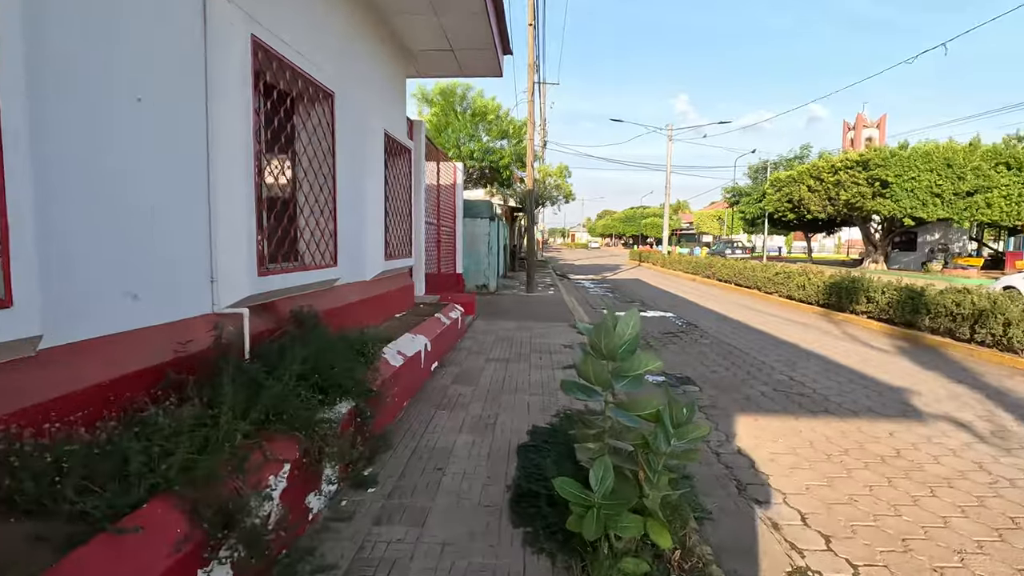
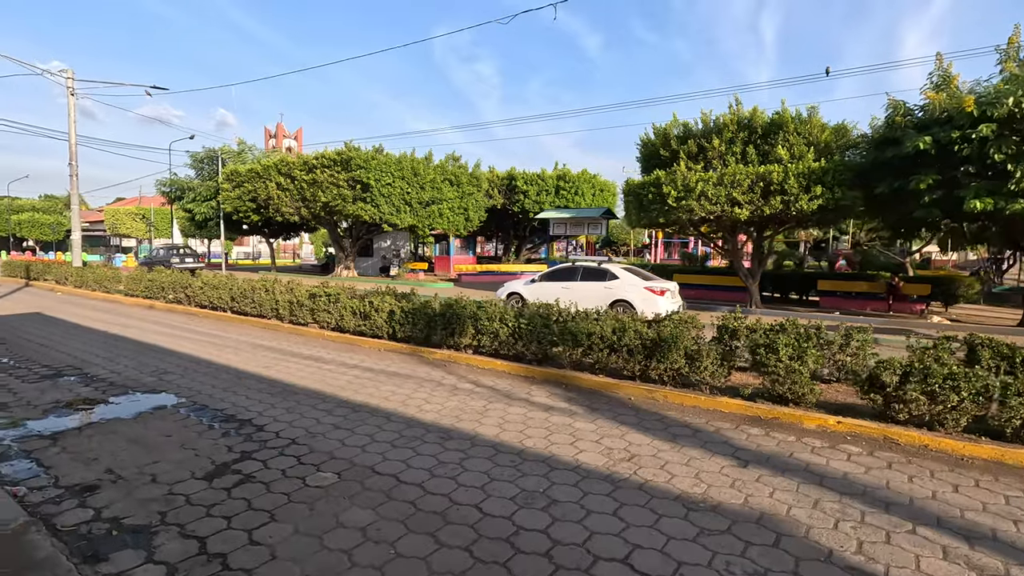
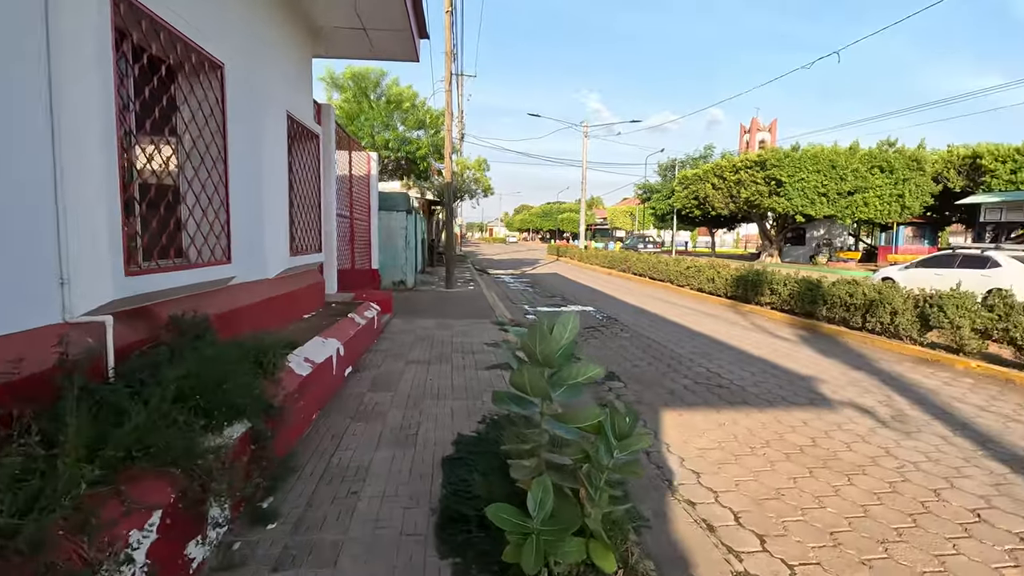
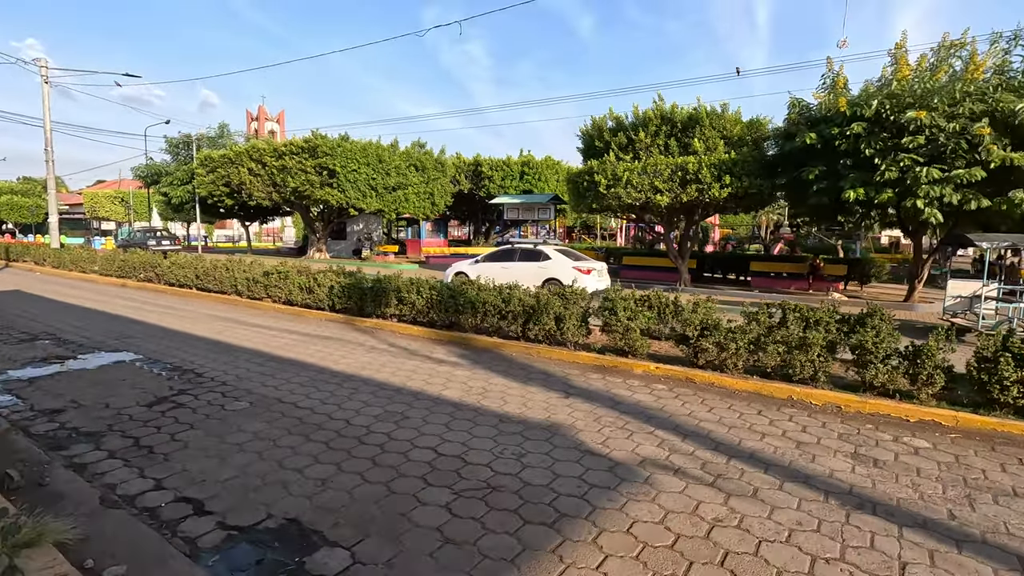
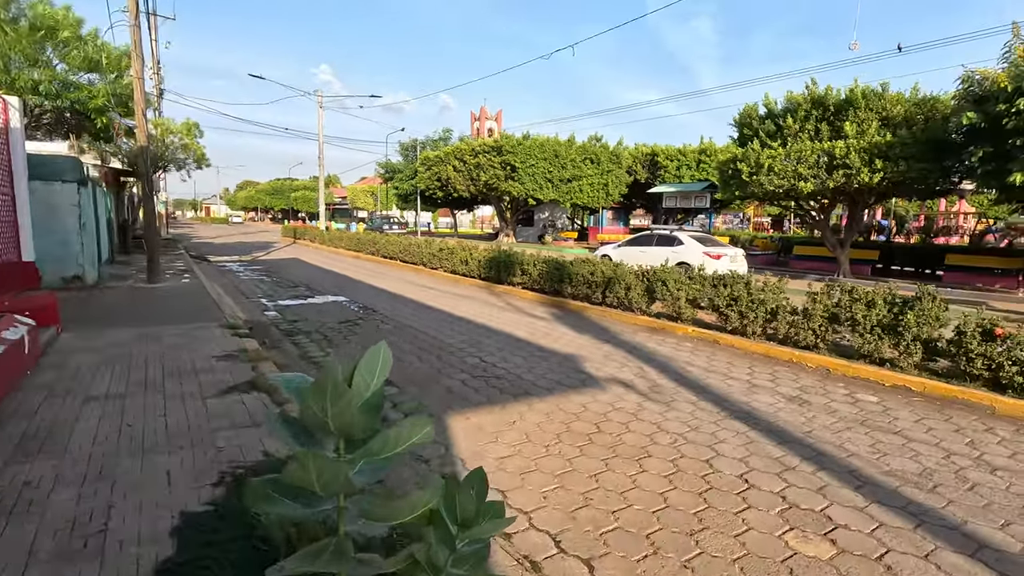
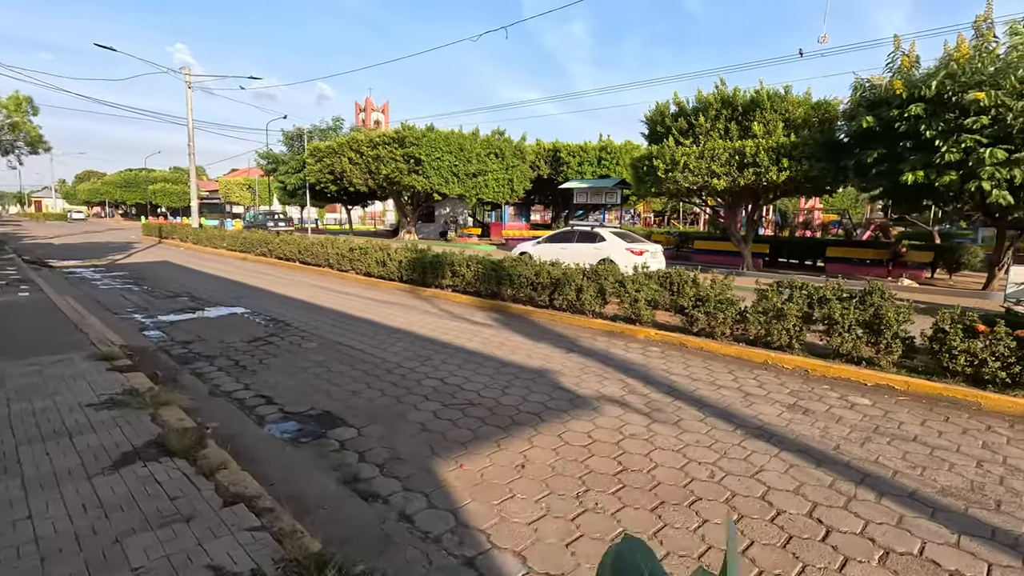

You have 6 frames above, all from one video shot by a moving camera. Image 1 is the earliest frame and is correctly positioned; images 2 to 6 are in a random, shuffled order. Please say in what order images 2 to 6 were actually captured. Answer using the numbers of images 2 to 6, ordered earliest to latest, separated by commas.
3, 5, 6, 4, 2
